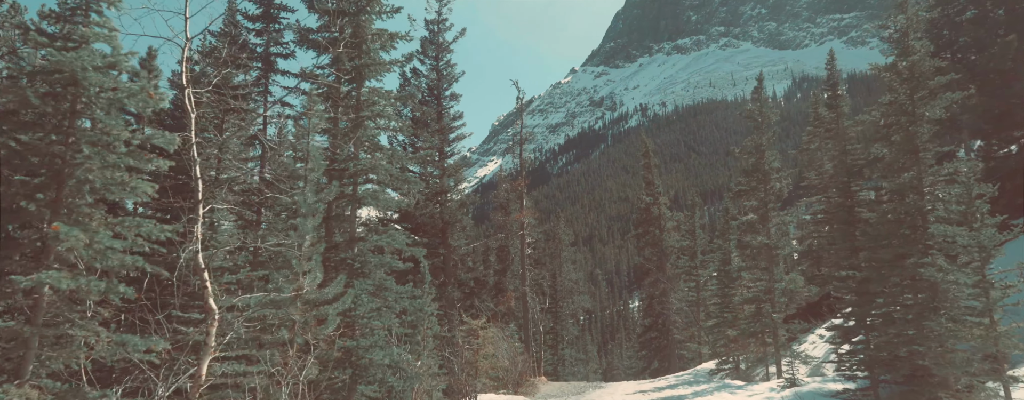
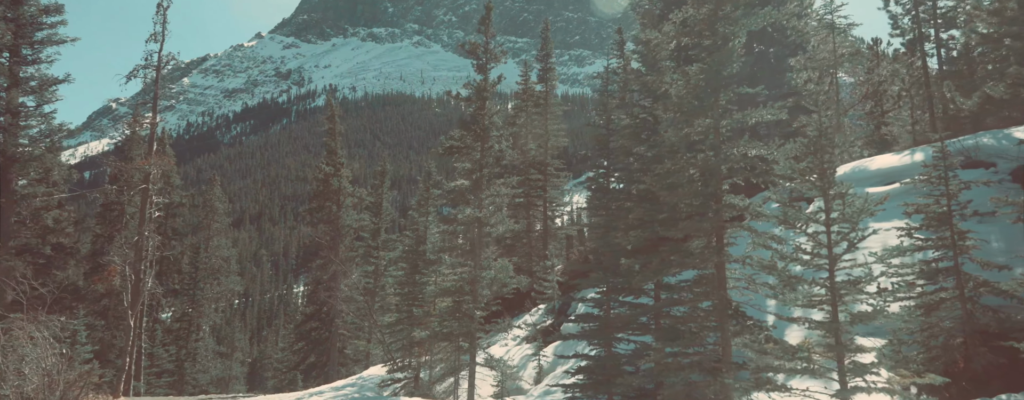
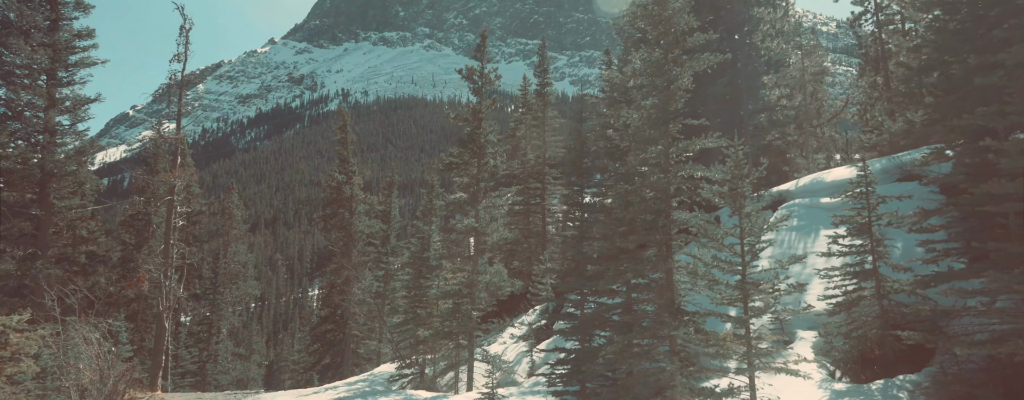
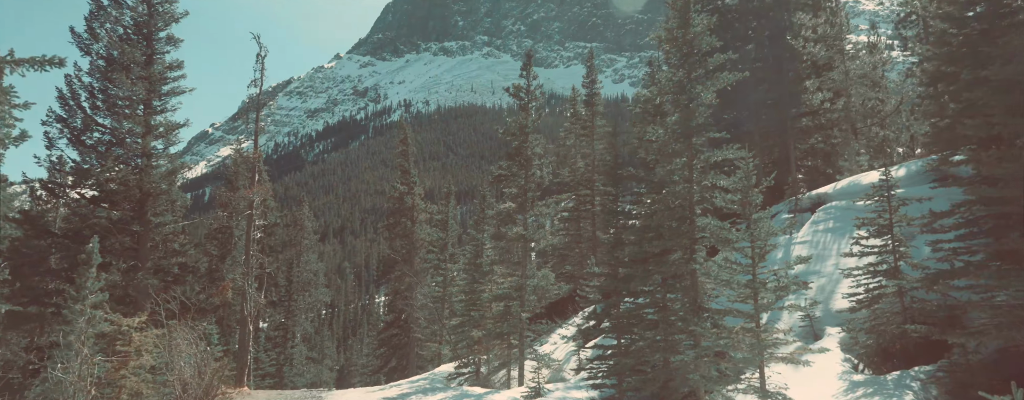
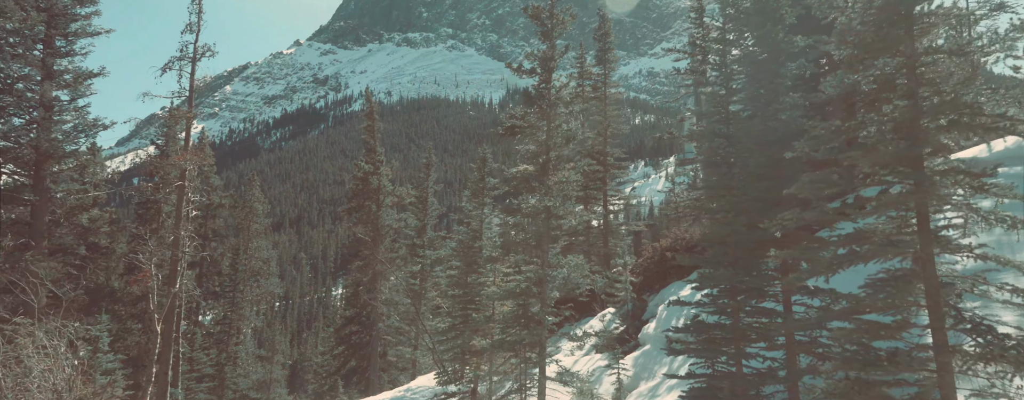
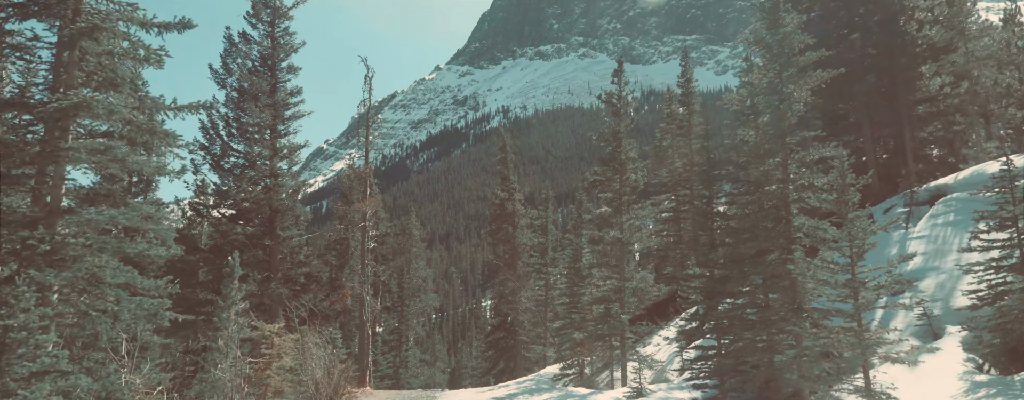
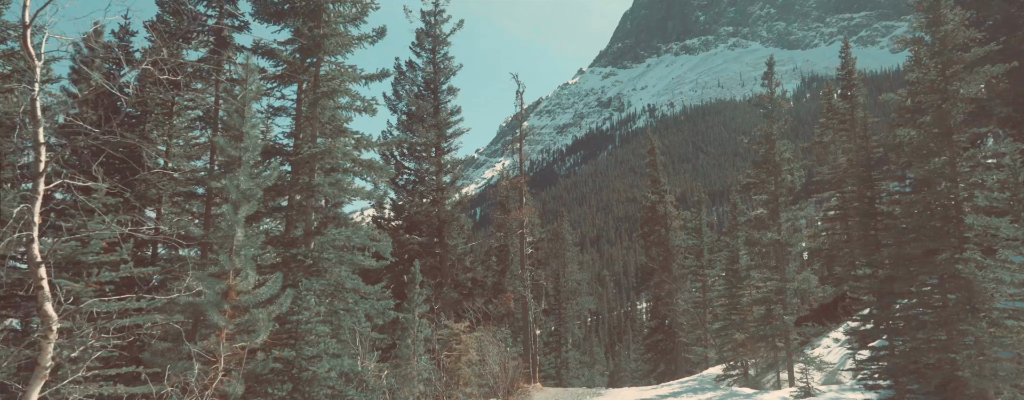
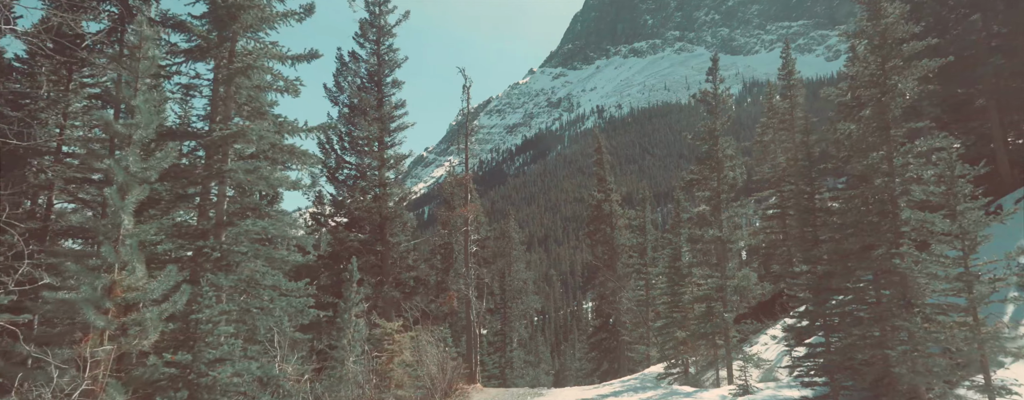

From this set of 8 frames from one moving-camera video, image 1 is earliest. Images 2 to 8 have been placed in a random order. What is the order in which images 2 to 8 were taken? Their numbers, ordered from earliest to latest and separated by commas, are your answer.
7, 8, 6, 4, 3, 2, 5
